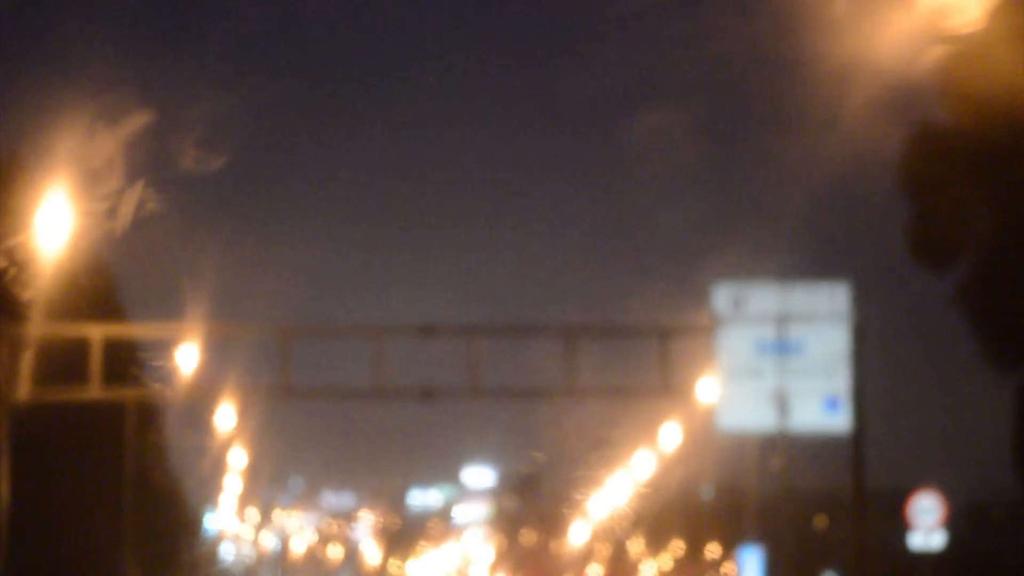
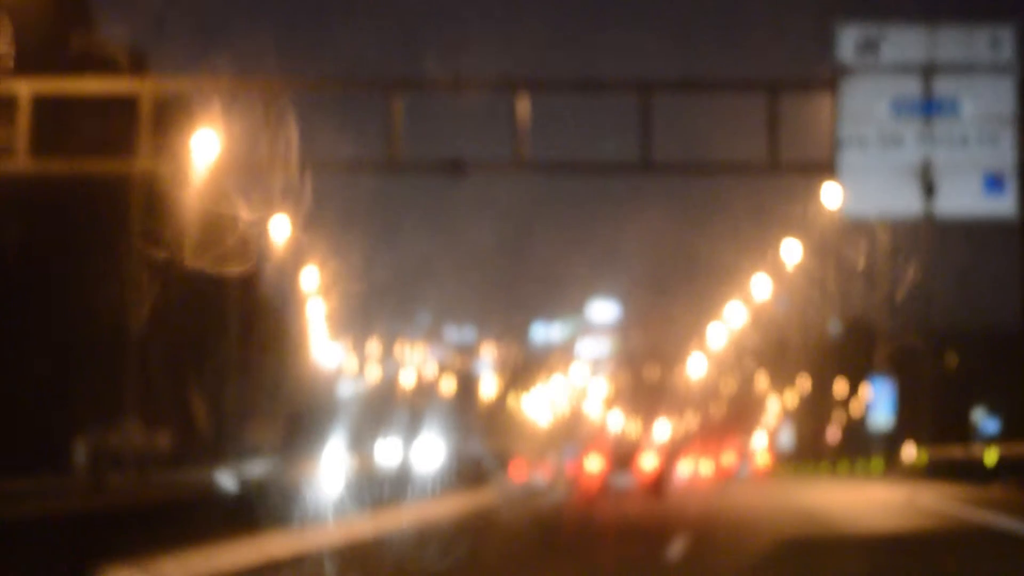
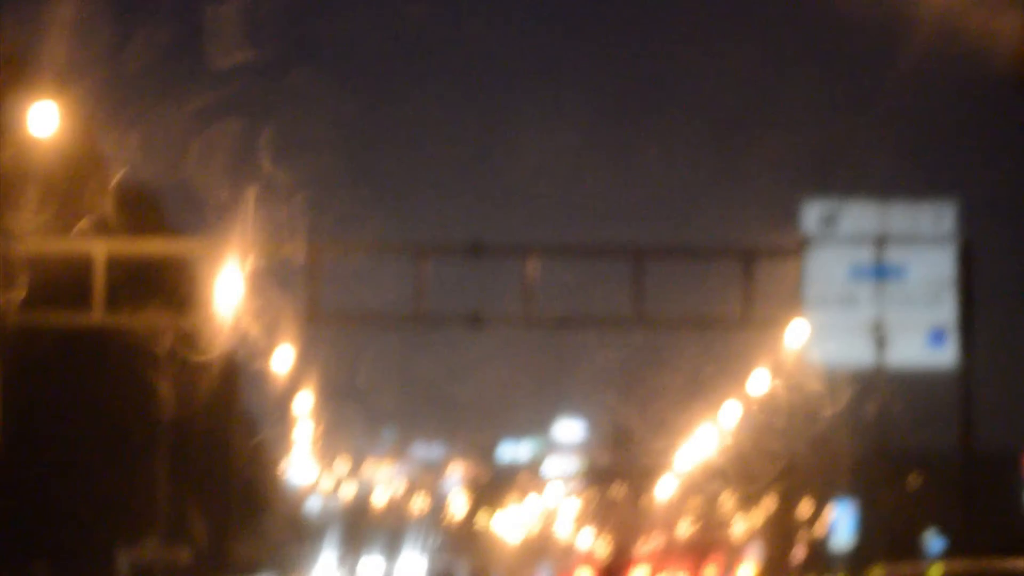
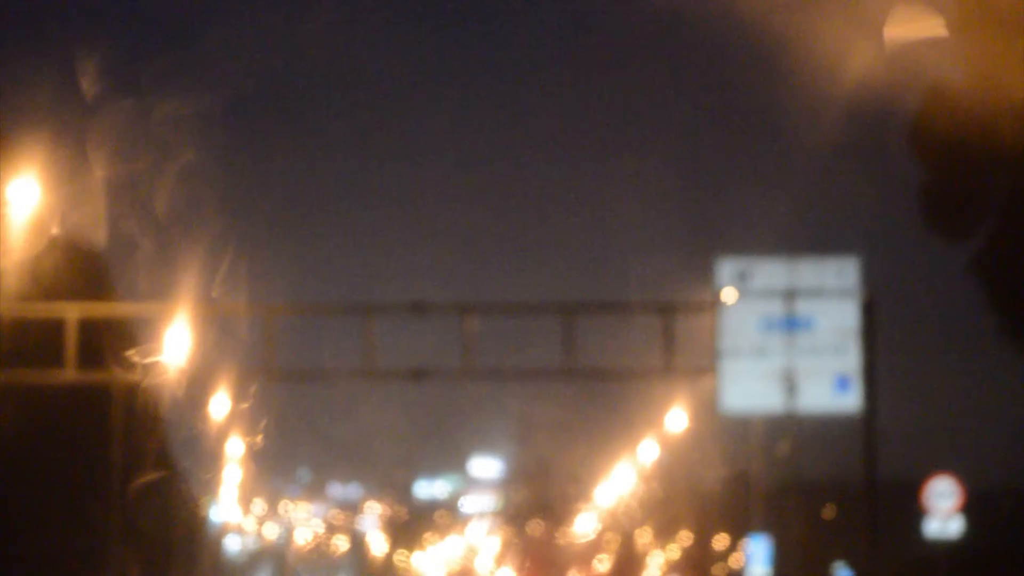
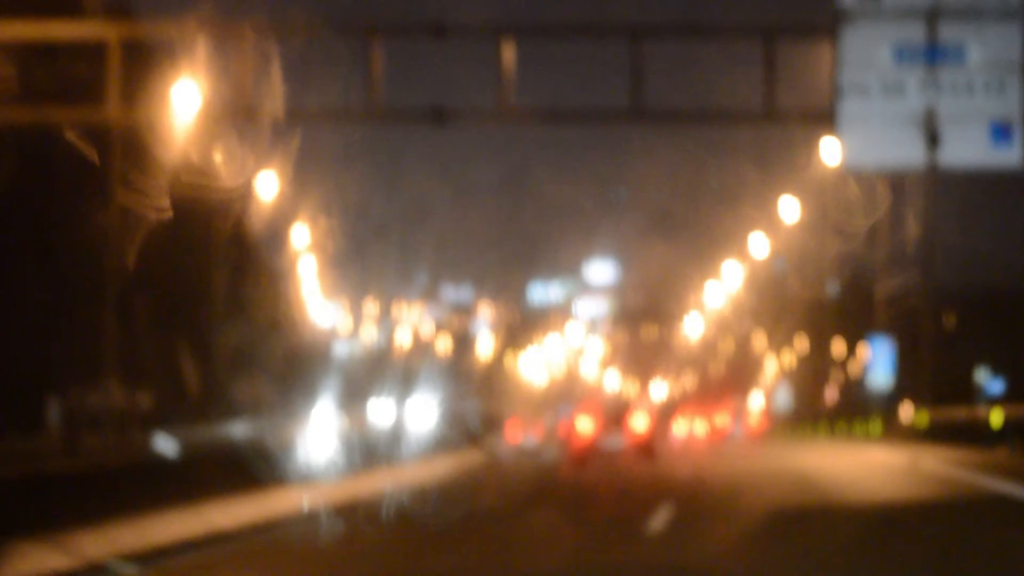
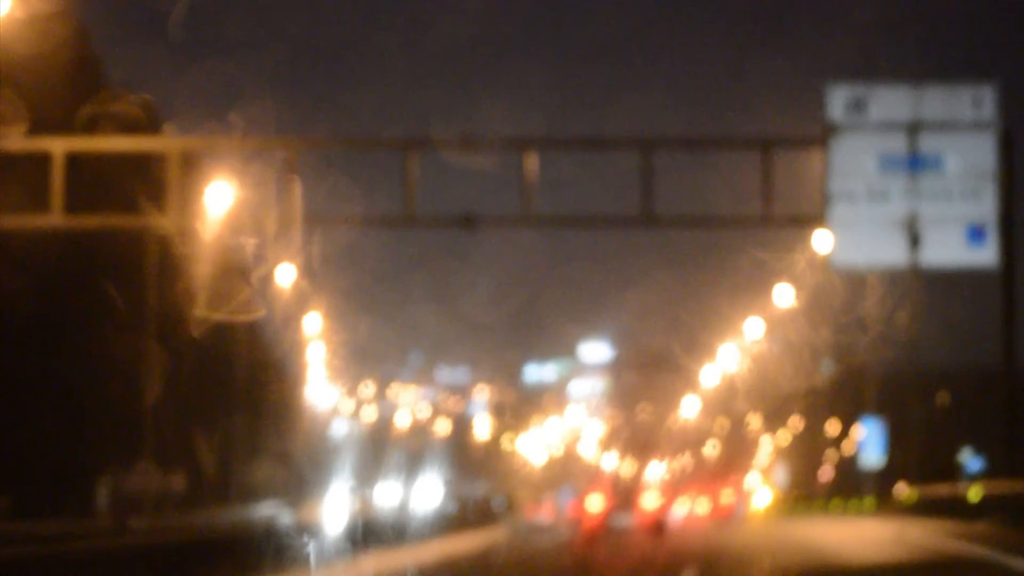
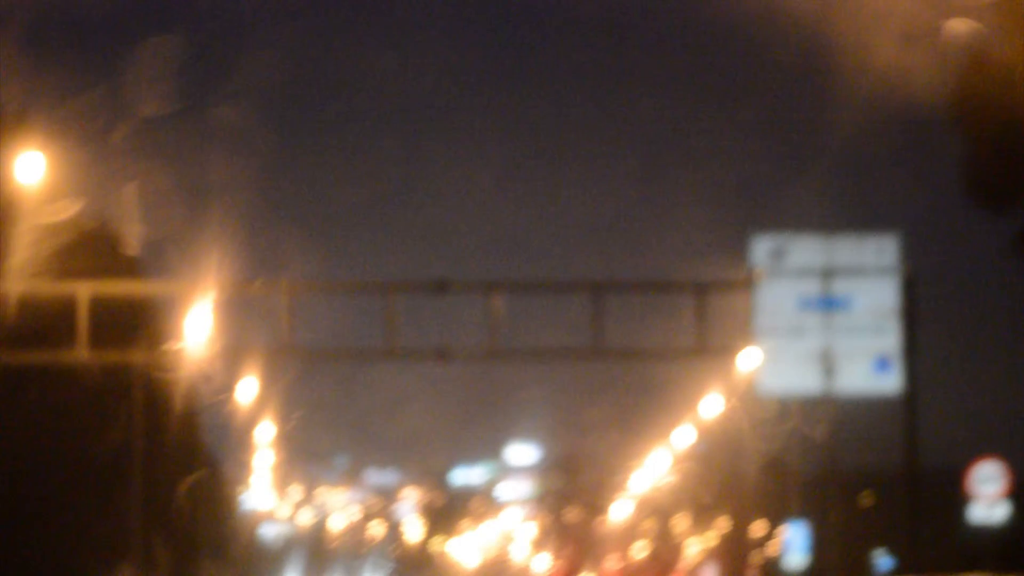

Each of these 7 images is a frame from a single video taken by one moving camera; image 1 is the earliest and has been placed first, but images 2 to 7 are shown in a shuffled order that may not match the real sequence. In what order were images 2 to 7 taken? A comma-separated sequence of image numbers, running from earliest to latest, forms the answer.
4, 7, 3, 6, 2, 5
